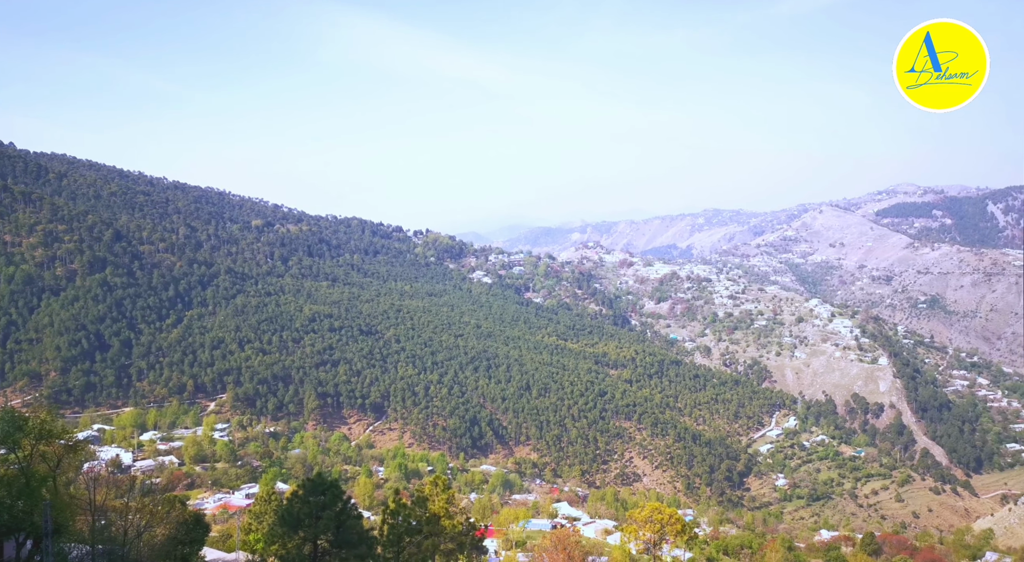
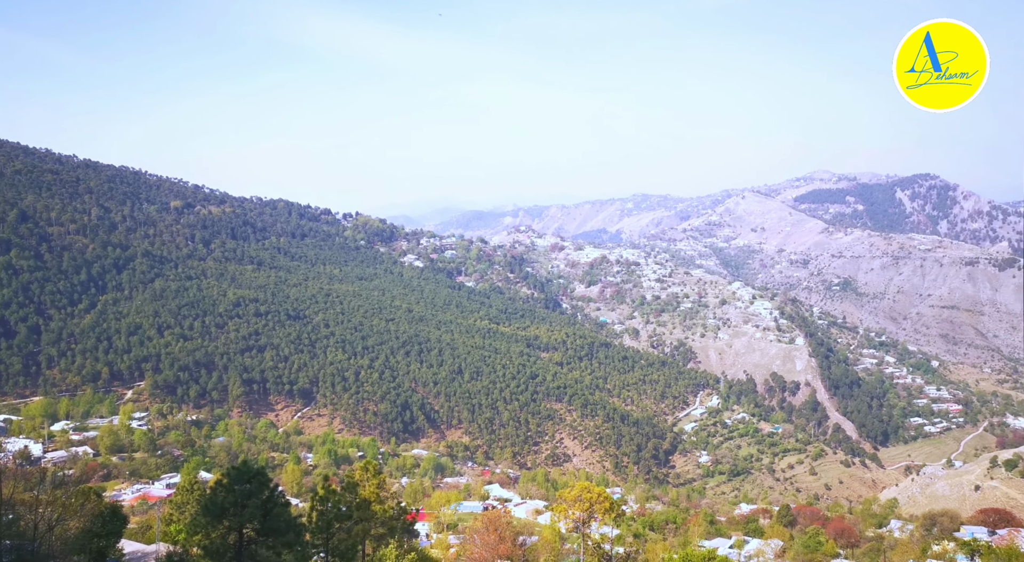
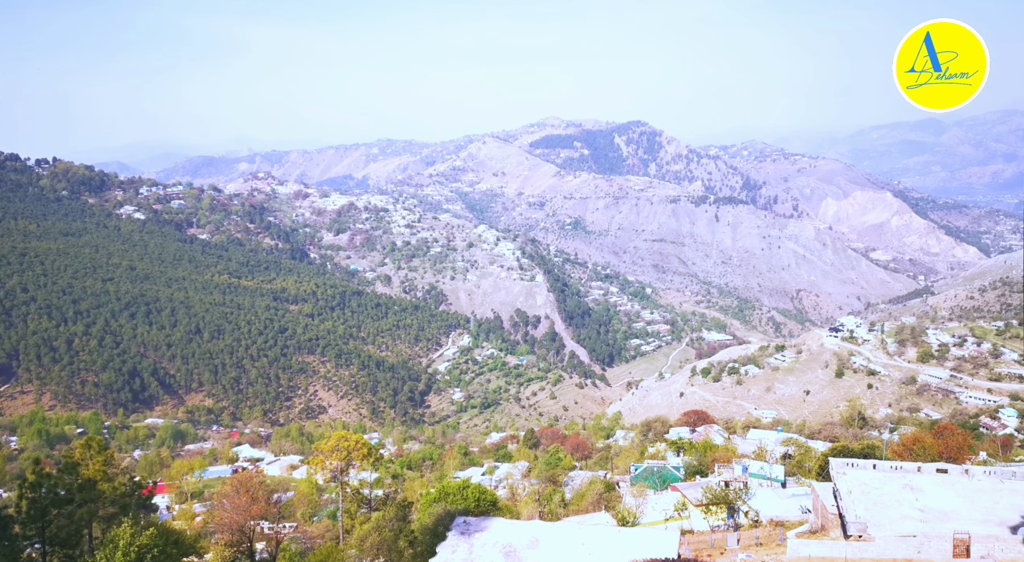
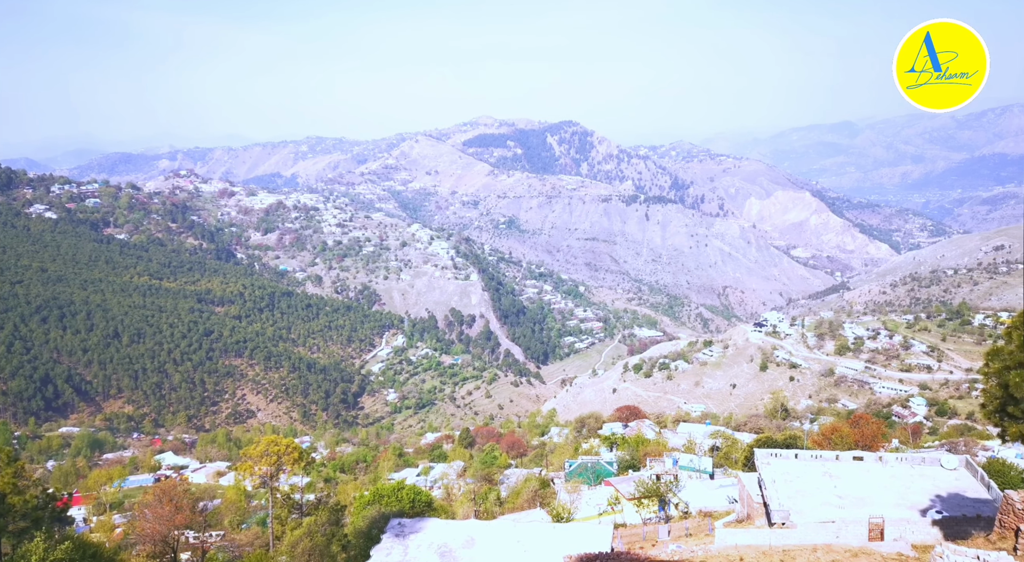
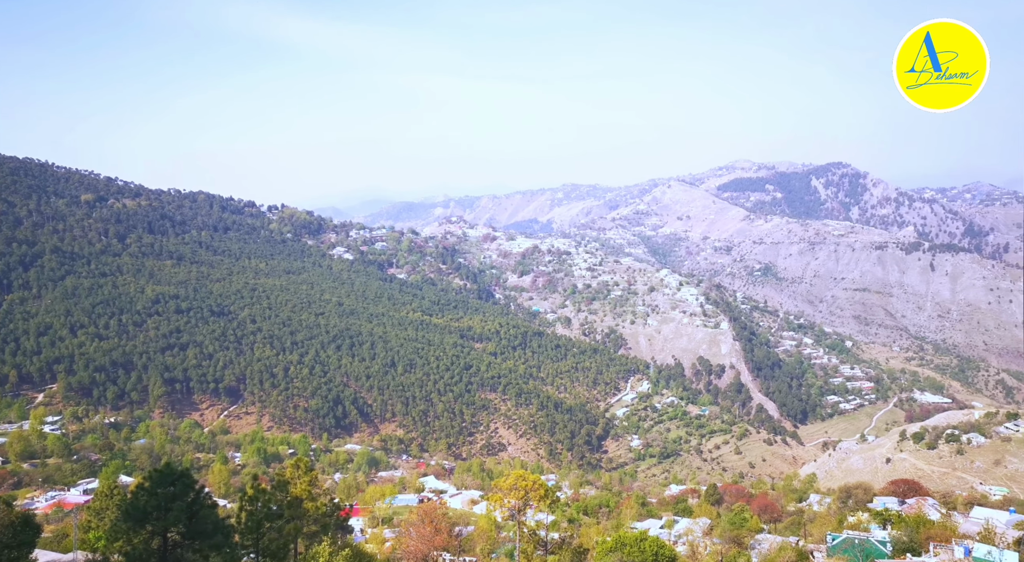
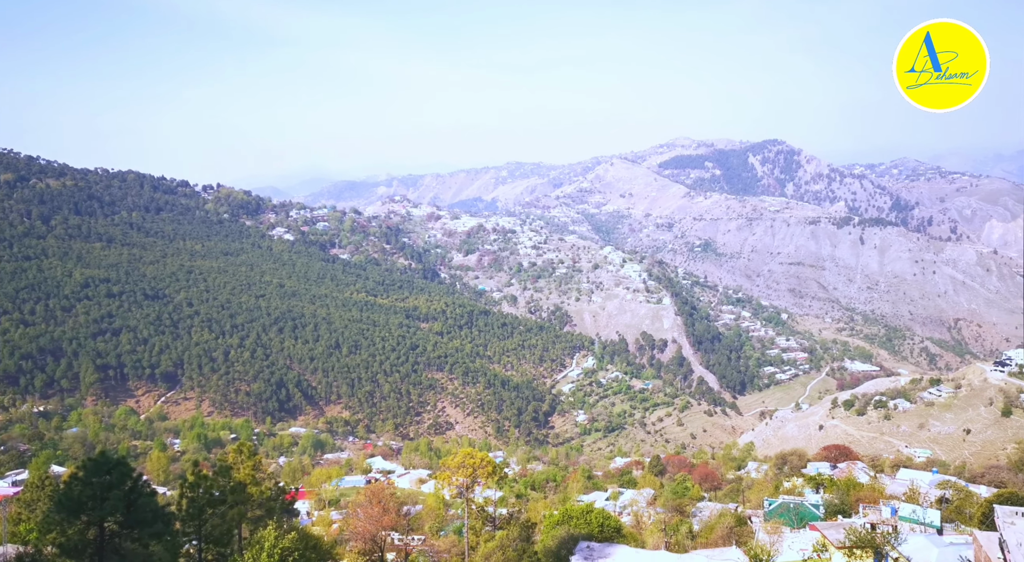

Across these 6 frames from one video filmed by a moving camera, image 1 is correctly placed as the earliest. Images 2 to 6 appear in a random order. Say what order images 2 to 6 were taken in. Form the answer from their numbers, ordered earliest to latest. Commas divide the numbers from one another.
2, 5, 6, 3, 4
